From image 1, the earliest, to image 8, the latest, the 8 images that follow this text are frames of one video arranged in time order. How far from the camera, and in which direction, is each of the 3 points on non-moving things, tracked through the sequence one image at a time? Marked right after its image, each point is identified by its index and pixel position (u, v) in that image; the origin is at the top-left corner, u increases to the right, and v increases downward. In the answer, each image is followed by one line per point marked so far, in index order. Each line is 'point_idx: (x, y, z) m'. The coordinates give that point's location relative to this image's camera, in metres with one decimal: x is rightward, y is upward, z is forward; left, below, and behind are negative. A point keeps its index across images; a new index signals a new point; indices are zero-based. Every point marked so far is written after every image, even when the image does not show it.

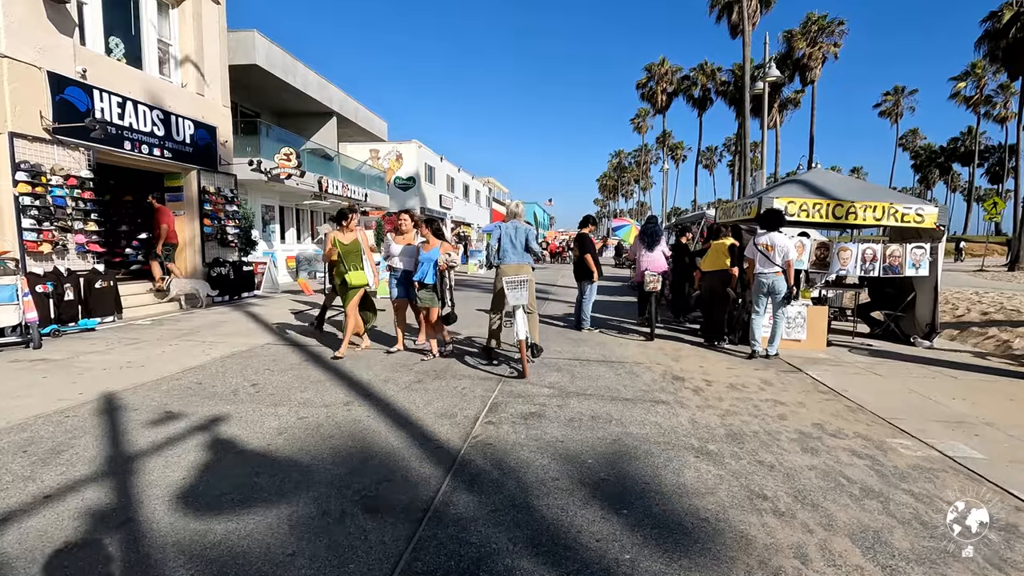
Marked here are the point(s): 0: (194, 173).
0: (-6.7, +2.4, +11.2) m
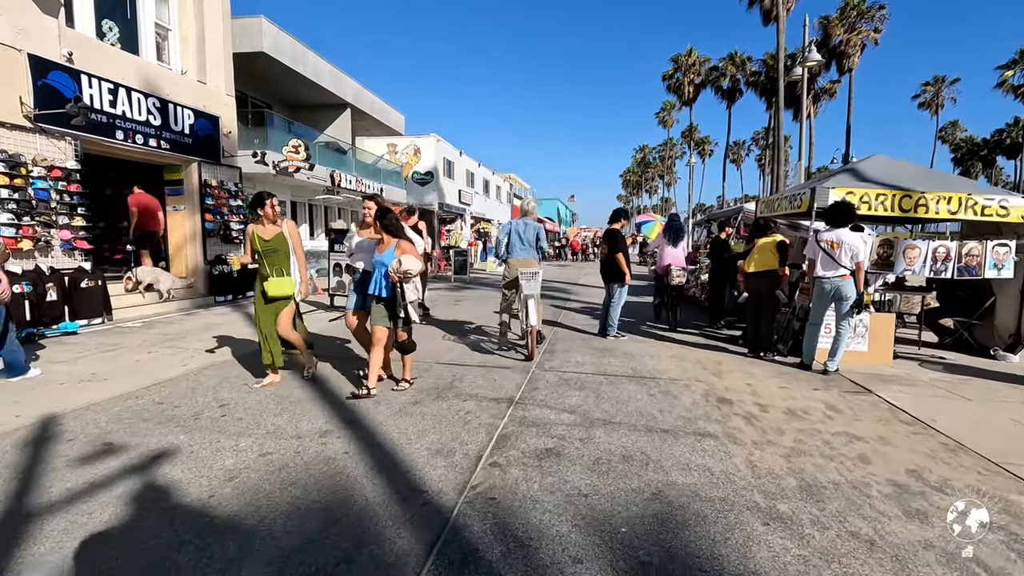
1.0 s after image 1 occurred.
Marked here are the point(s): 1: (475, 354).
0: (-6.3, +2.4, +10.6) m
1: (-0.4, -0.8, +6.3) m
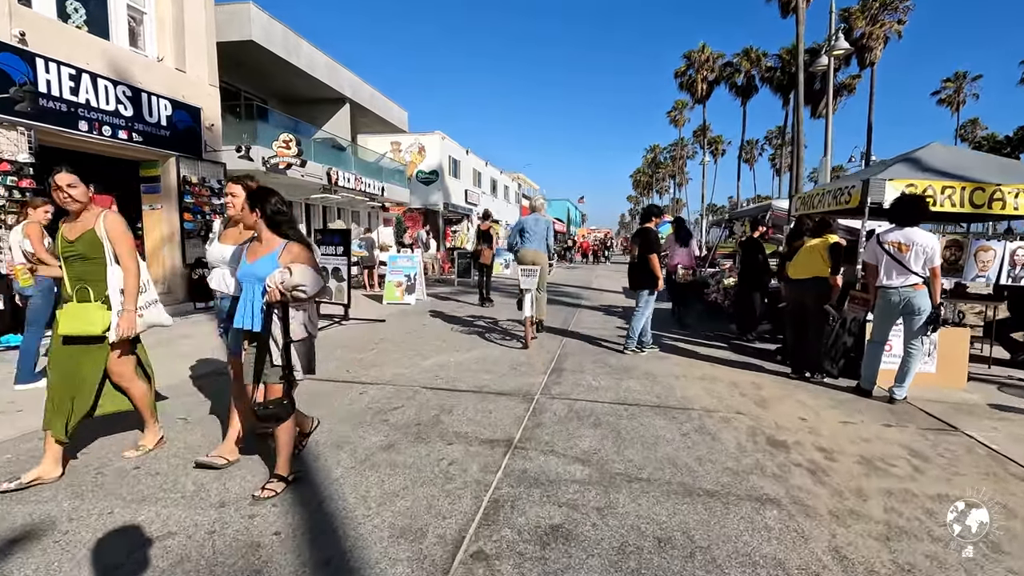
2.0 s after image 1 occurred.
0: (-6.2, +2.3, +9.7) m
1: (-0.4, -0.9, +5.4) m
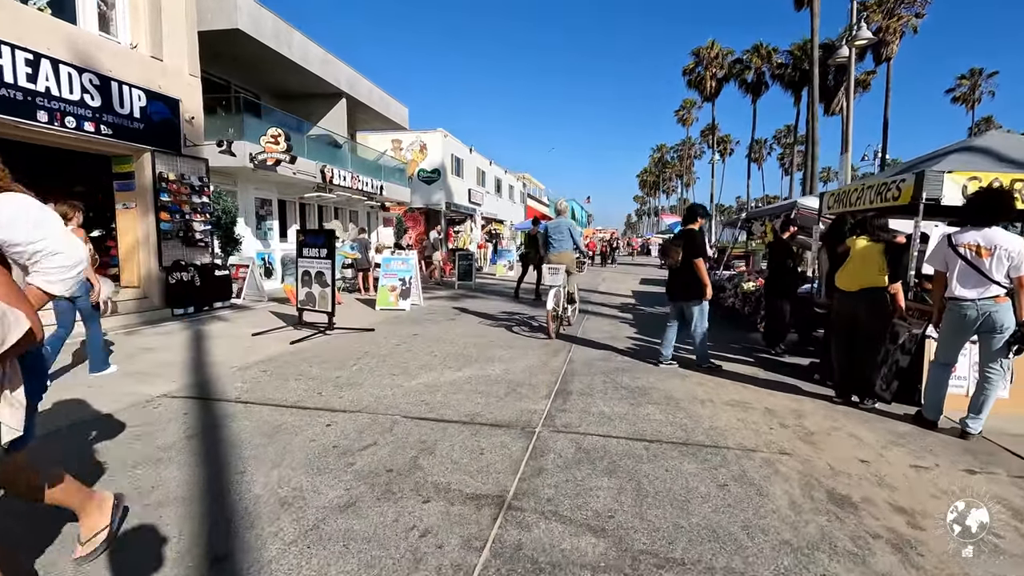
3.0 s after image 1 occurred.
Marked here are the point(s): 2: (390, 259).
0: (-6.2, +2.2, +9.0) m
1: (-0.4, -1.0, +4.6) m
2: (-2.5, +0.6, +10.7) m
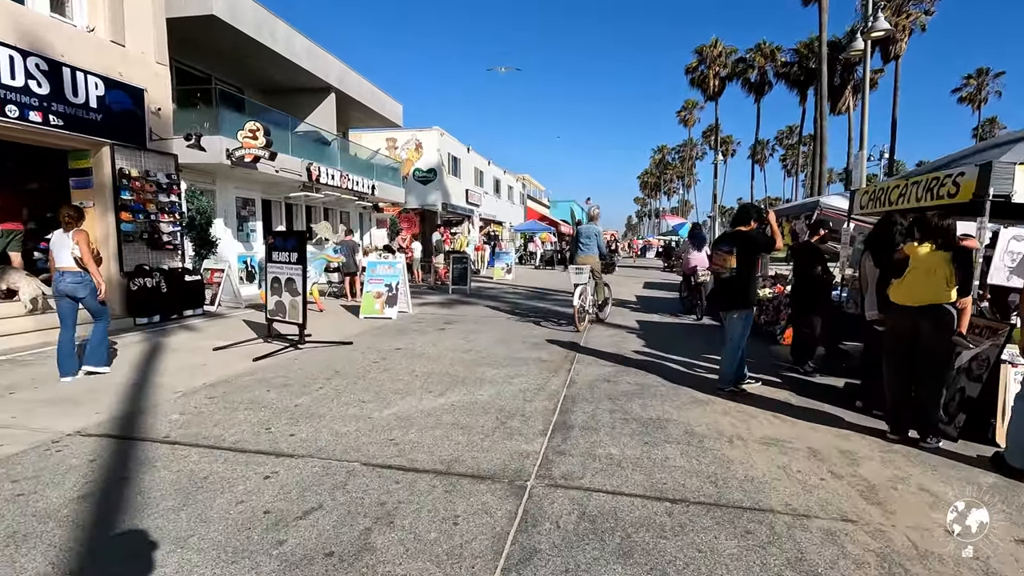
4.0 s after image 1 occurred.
0: (-6.3, +2.1, +8.2) m
1: (-0.5, -1.1, +3.8) m
2: (-2.5, +0.5, +9.9) m
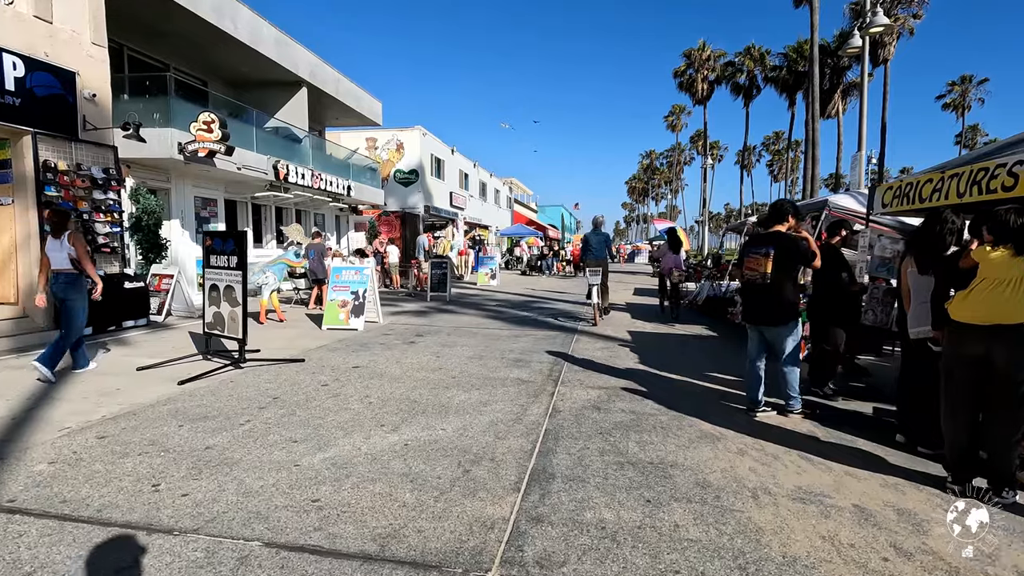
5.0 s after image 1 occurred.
0: (-6.6, +2.0, +7.2) m
1: (-0.7, -1.2, +2.9) m
2: (-2.9, +0.3, +8.9) m
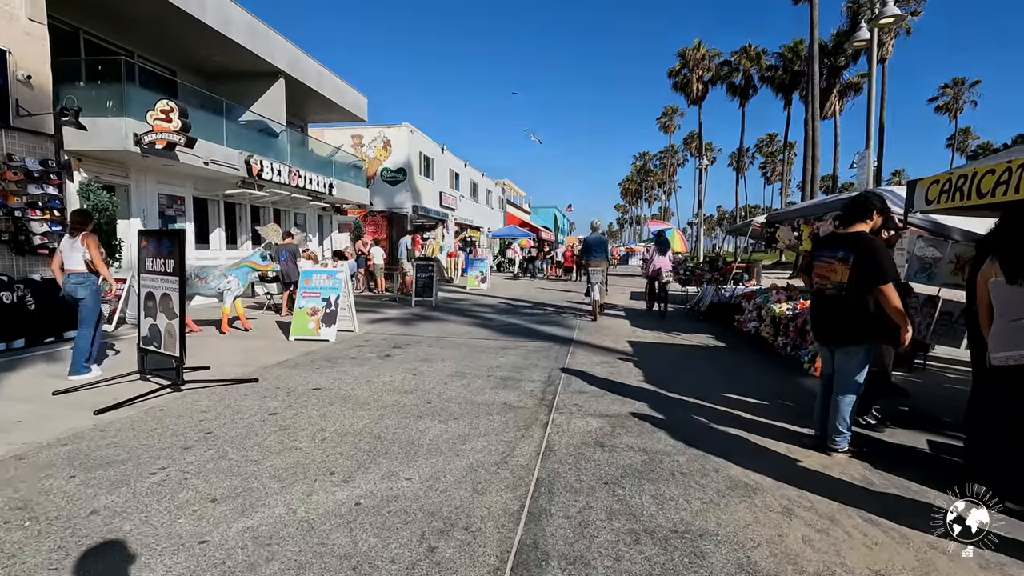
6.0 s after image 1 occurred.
0: (-6.7, +1.9, +6.3) m
1: (-0.8, -1.2, +2.0) m
2: (-3.0, +0.2, +8.1) m
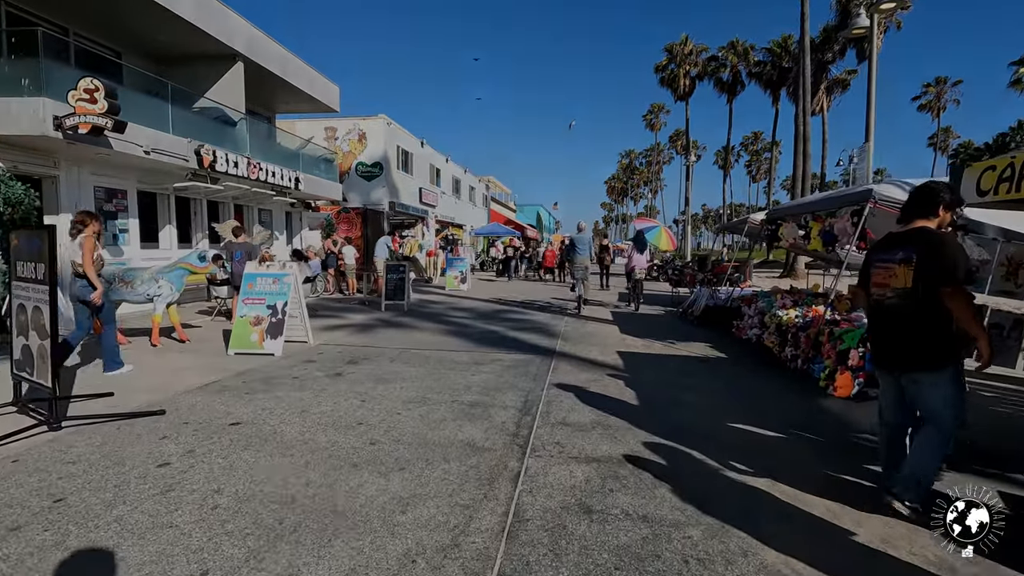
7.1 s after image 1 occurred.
0: (-7.0, +1.8, +5.2) m
1: (-1.0, -1.3, +1.0) m
2: (-3.4, +0.2, +7.0) m
